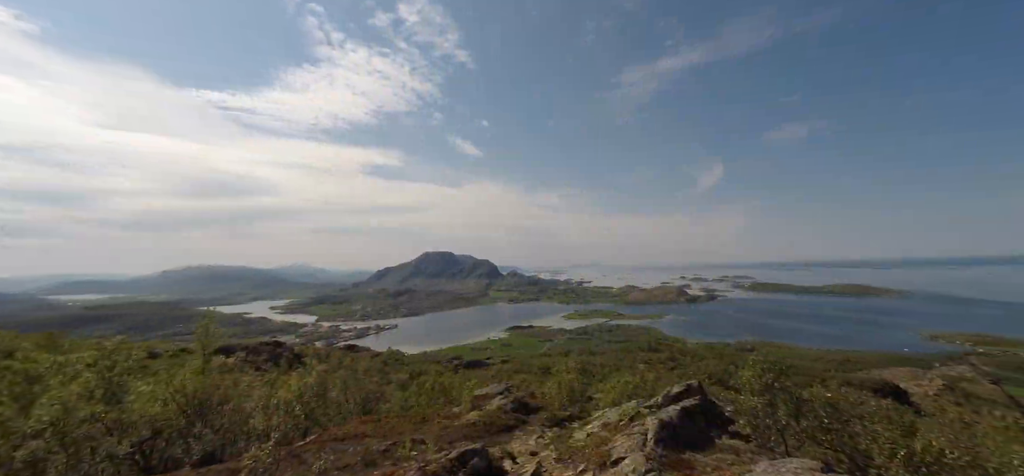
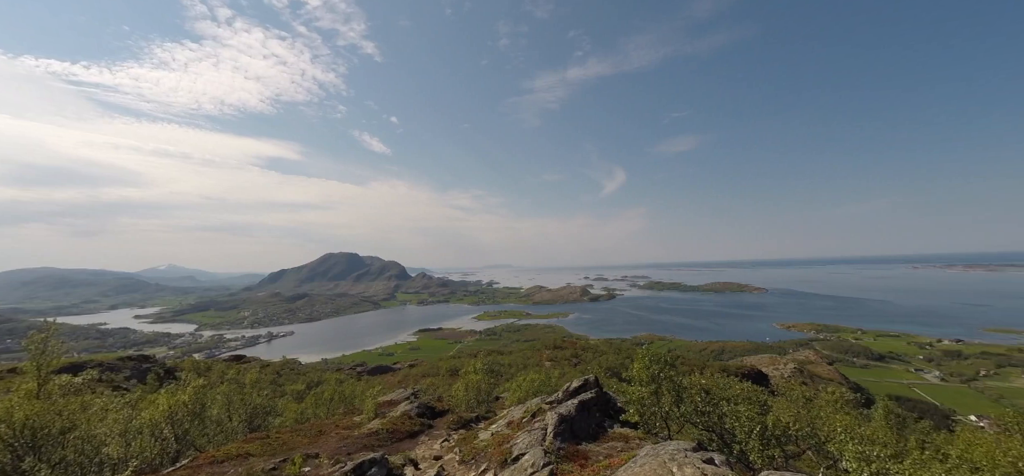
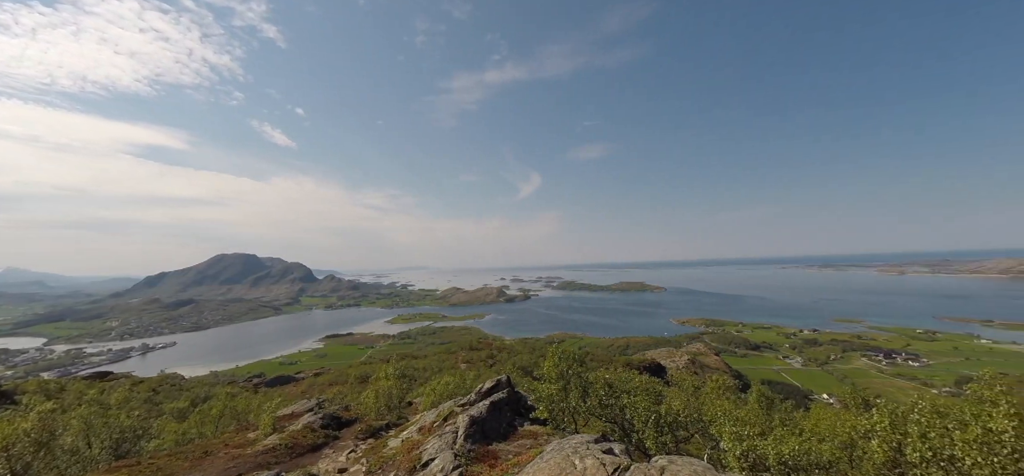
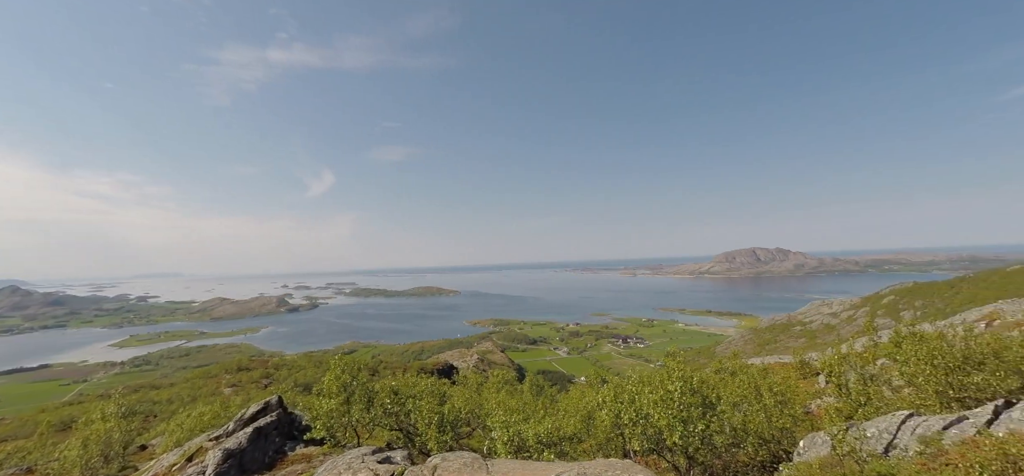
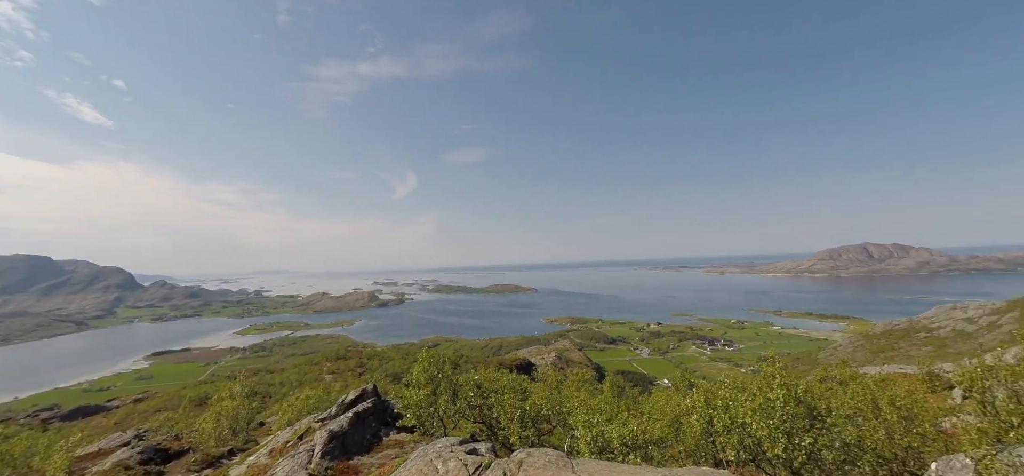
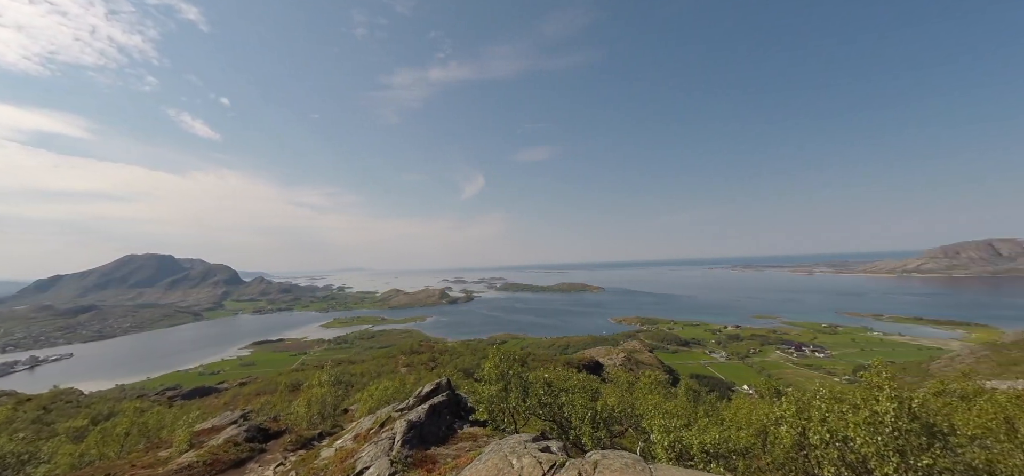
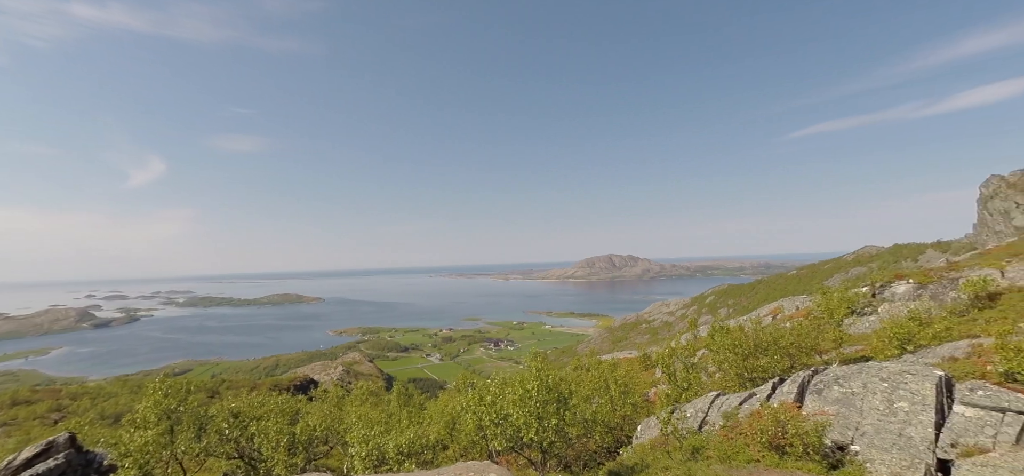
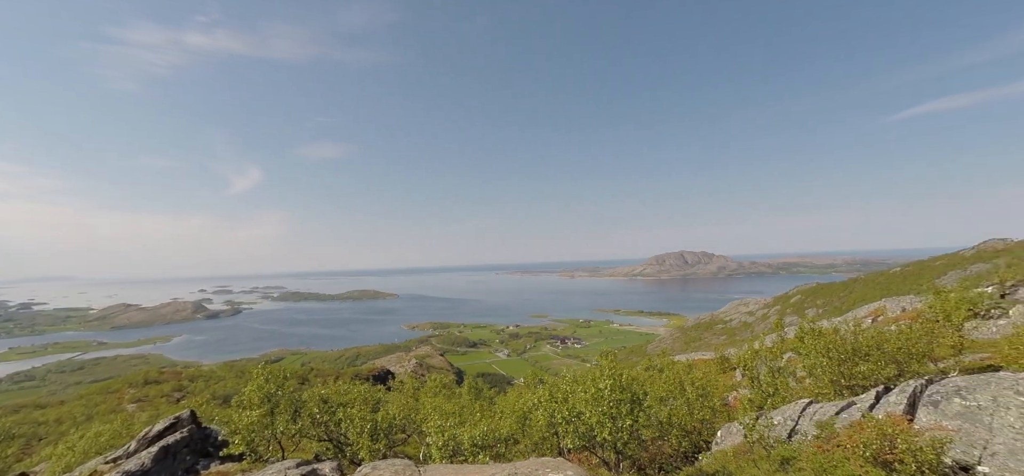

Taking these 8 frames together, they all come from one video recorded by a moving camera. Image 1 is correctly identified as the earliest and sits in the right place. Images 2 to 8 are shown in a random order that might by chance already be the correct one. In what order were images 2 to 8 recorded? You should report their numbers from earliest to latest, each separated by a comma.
2, 3, 6, 5, 4, 8, 7
